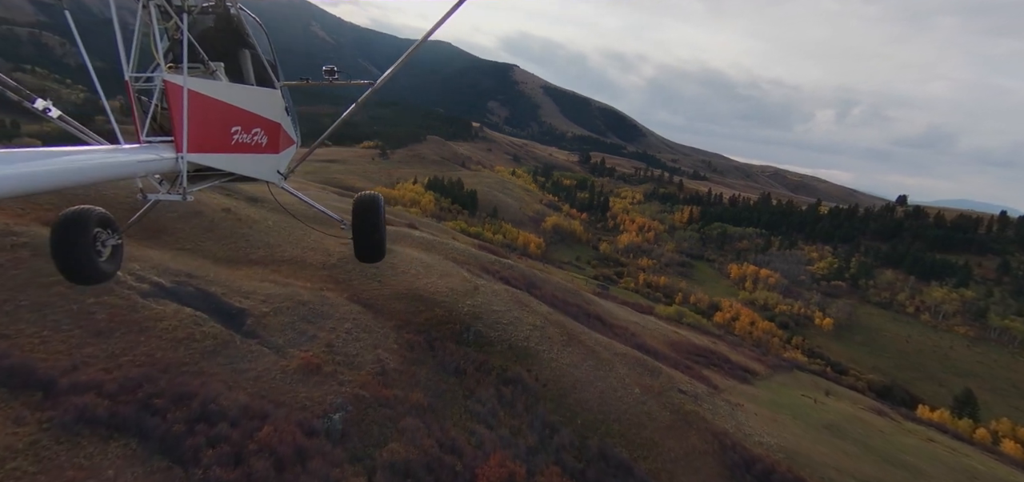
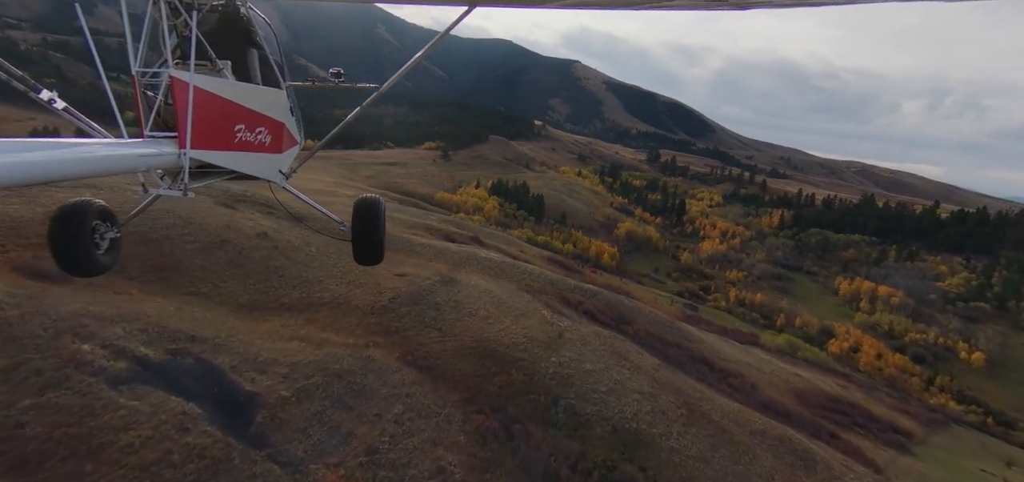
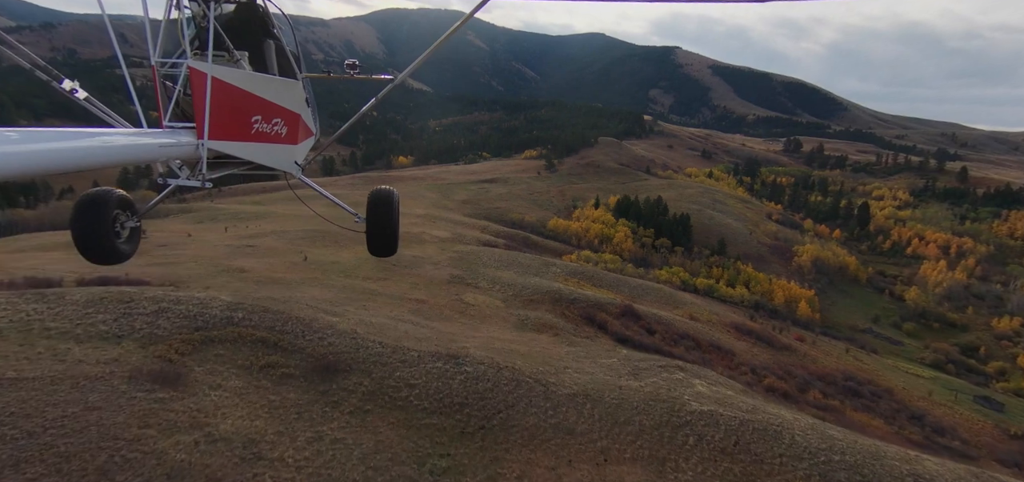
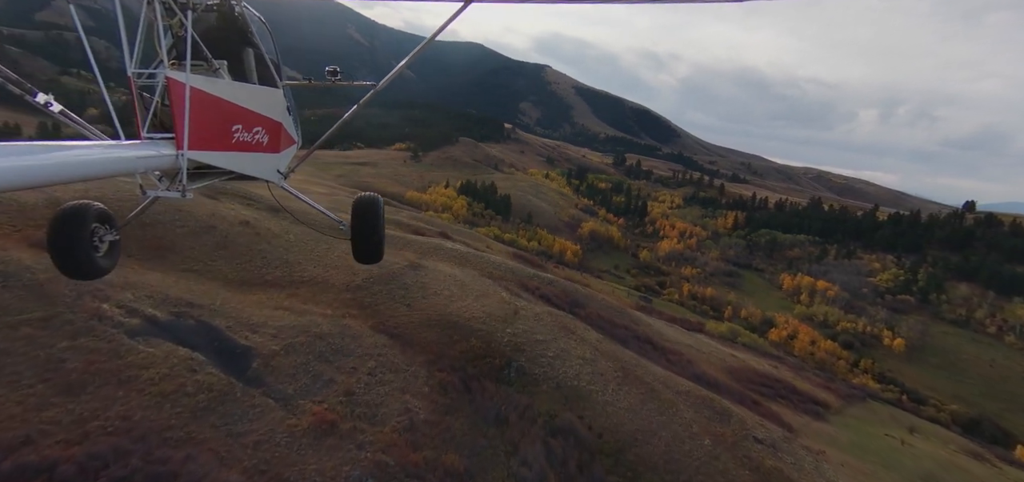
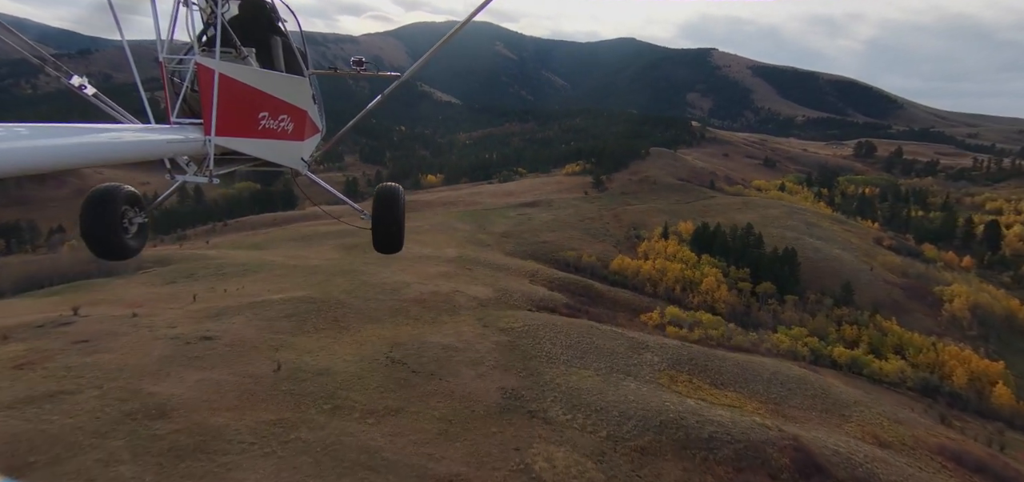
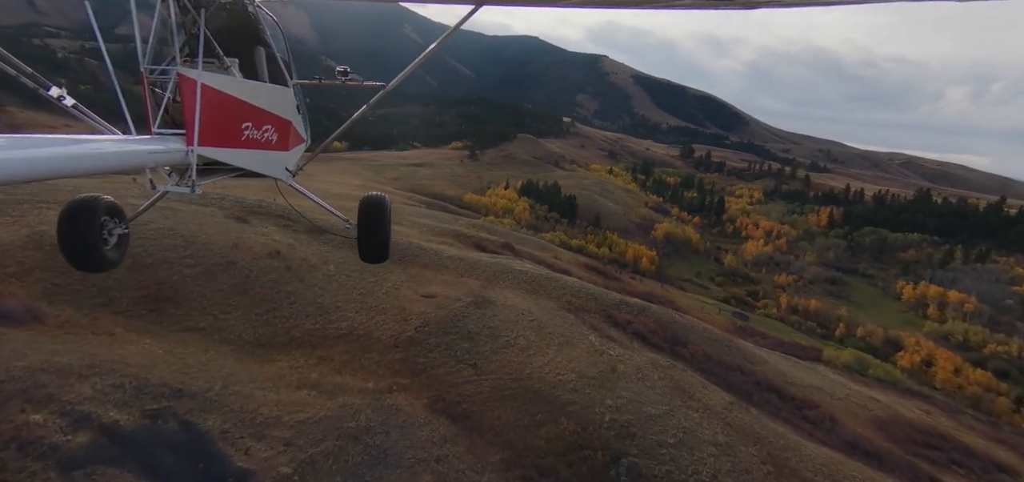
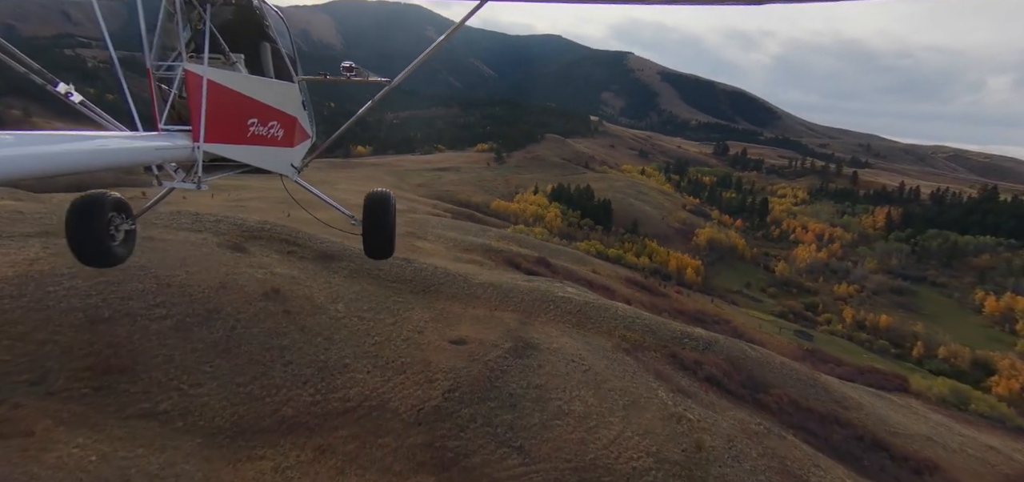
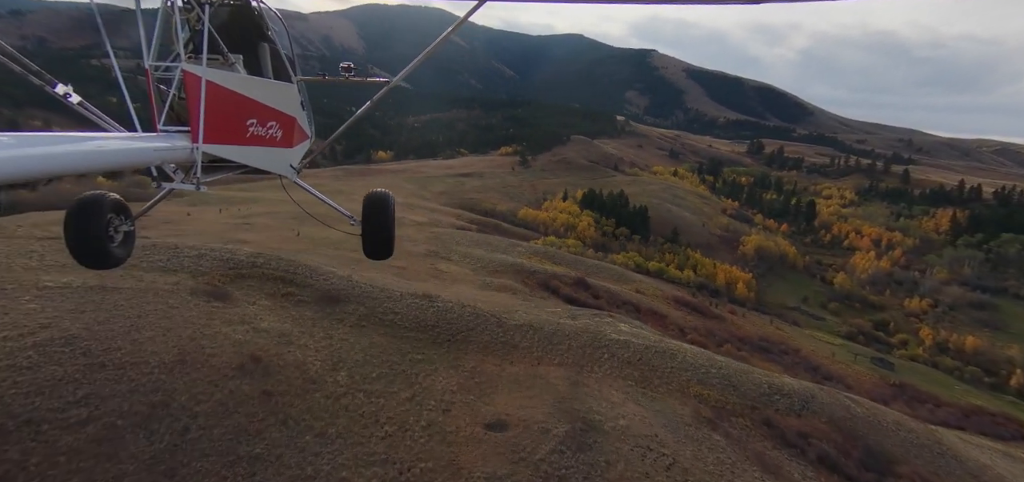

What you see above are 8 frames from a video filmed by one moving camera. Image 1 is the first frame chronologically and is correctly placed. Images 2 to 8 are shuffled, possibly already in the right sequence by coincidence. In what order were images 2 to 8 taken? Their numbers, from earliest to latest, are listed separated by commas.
4, 2, 6, 7, 8, 3, 5
